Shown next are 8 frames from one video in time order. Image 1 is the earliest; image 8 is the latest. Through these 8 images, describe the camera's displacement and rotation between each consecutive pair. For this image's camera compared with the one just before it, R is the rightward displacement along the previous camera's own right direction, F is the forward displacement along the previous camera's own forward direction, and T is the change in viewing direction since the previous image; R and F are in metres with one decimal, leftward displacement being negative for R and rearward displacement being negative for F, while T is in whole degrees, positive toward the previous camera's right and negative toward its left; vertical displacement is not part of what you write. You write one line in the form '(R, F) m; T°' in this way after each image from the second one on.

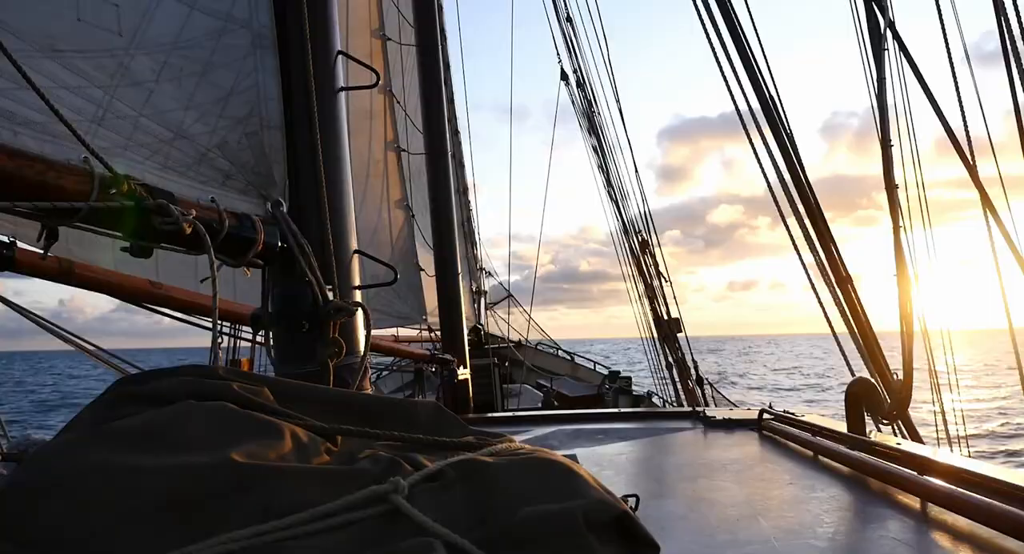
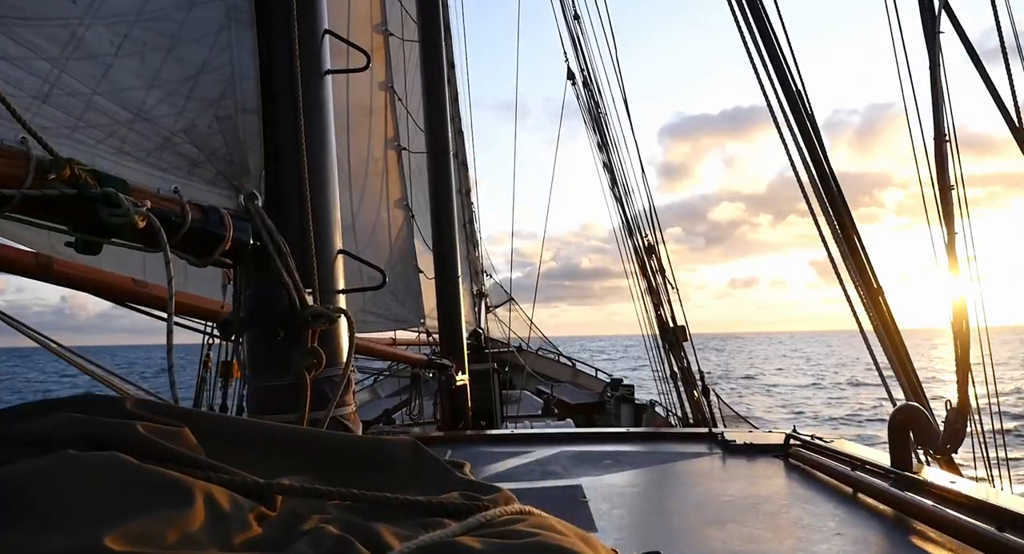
(0.0, +0.2) m; 0°
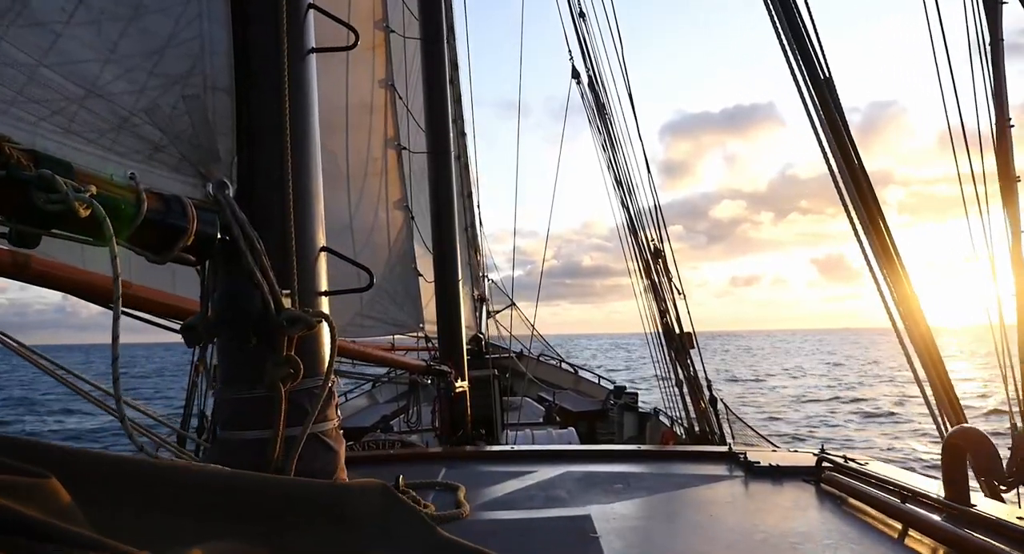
(0.0, +0.2) m; 0°
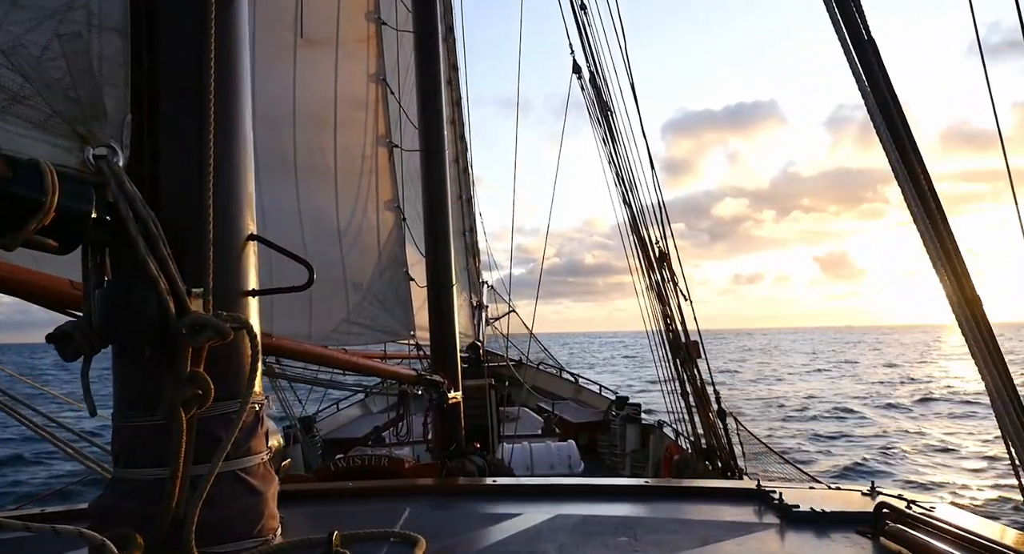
(0.0, +0.3) m; 0°
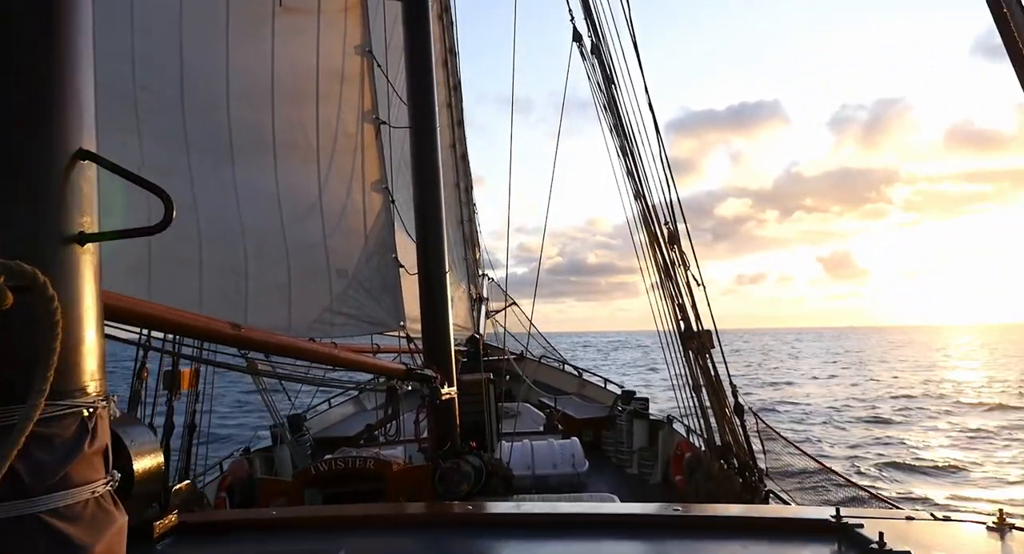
(0.0, +0.4) m; 0°
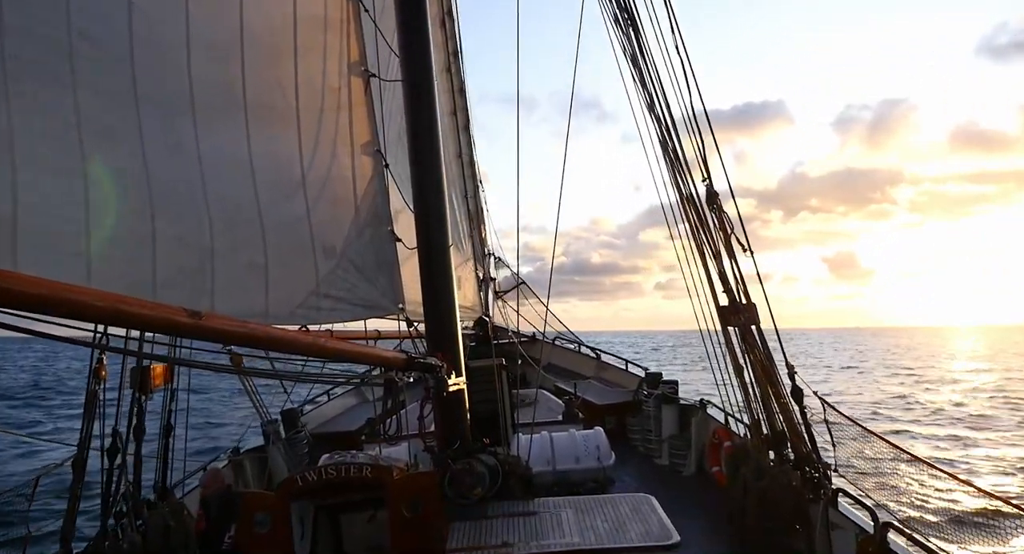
(-0.1, +0.6) m; 0°
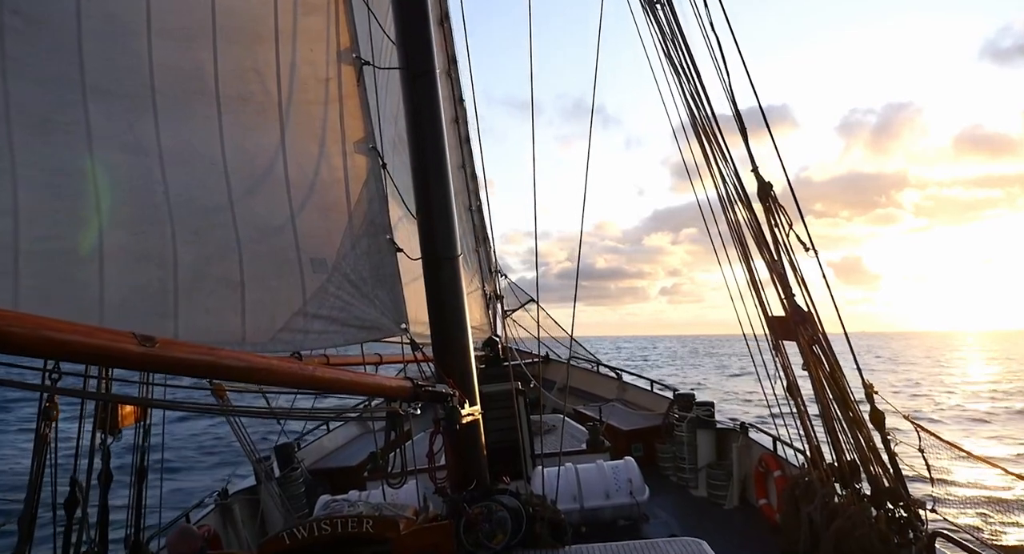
(-0.1, +0.7) m; 0°
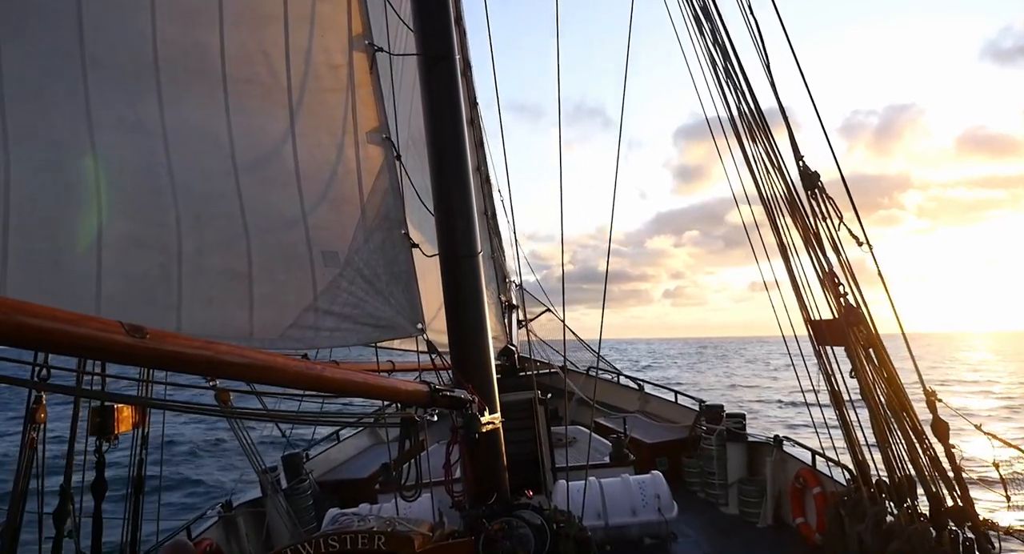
(-0.1, +0.3) m; 0°
